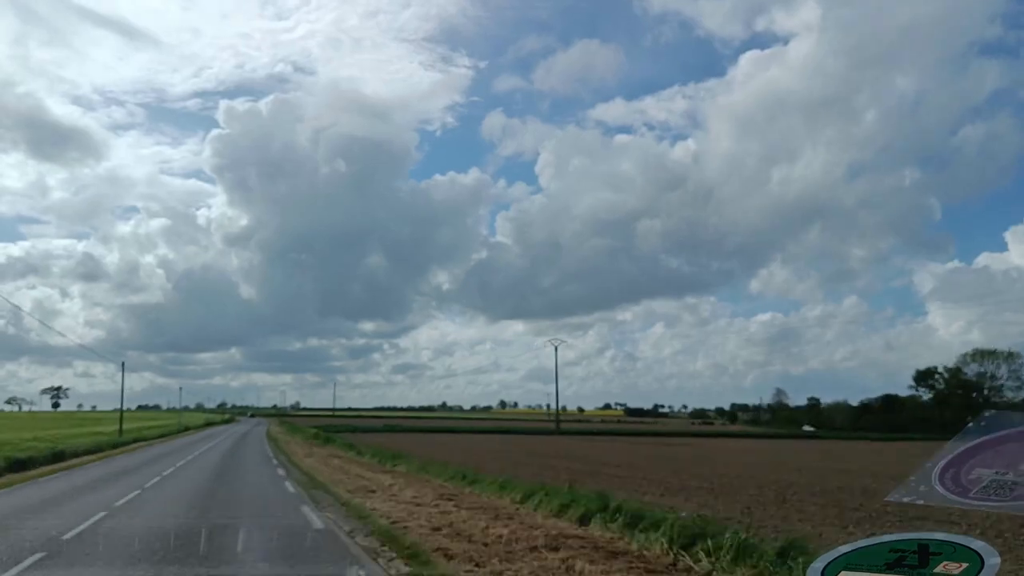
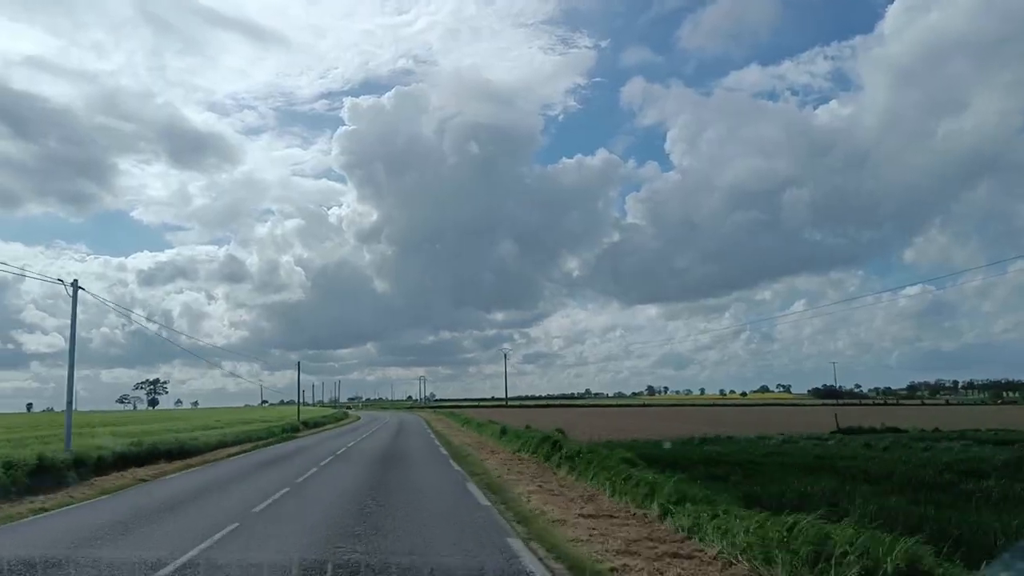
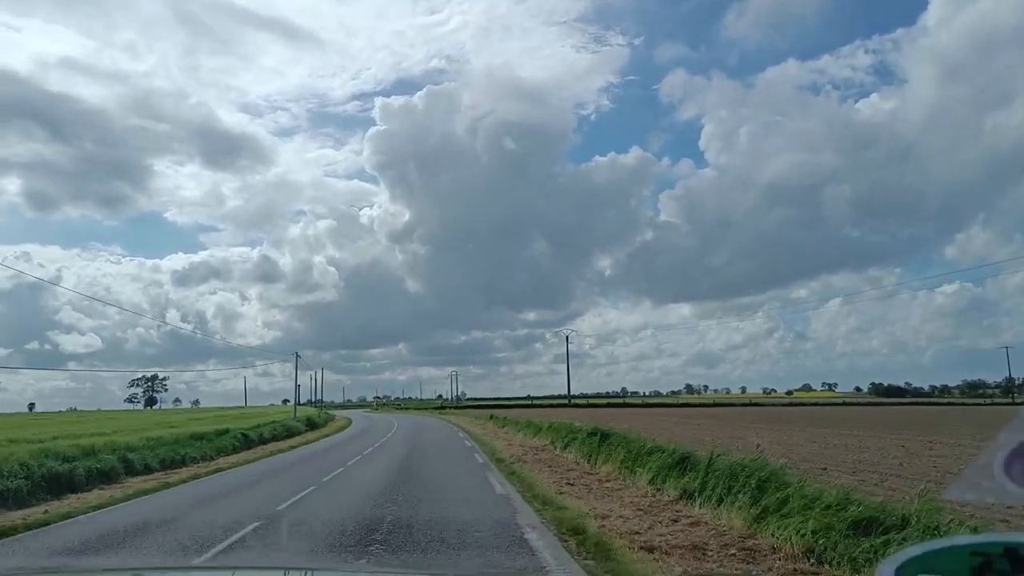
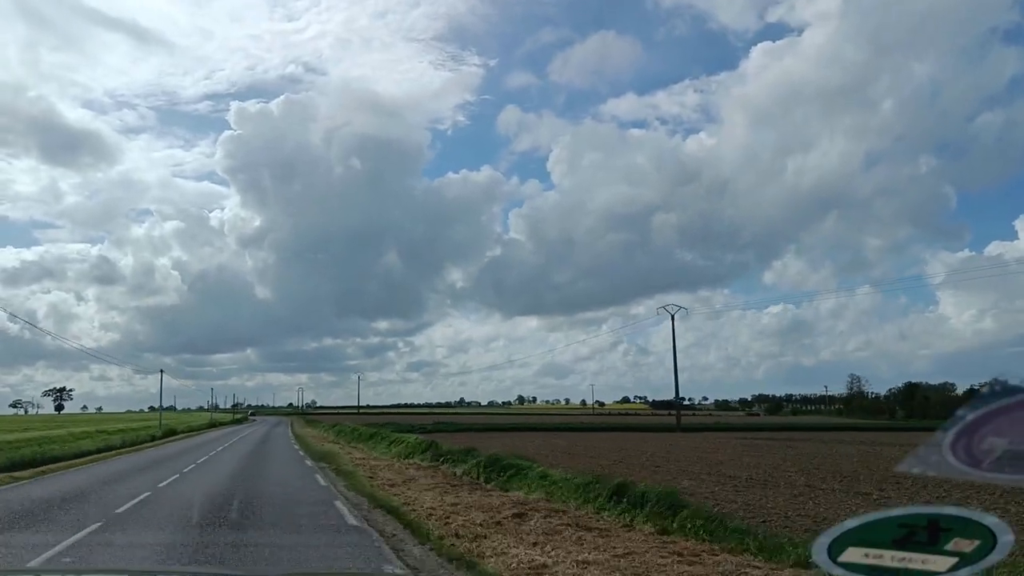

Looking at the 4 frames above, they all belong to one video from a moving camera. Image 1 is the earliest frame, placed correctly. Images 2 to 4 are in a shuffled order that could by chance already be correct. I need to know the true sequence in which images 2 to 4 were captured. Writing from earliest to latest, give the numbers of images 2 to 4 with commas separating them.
4, 2, 3
